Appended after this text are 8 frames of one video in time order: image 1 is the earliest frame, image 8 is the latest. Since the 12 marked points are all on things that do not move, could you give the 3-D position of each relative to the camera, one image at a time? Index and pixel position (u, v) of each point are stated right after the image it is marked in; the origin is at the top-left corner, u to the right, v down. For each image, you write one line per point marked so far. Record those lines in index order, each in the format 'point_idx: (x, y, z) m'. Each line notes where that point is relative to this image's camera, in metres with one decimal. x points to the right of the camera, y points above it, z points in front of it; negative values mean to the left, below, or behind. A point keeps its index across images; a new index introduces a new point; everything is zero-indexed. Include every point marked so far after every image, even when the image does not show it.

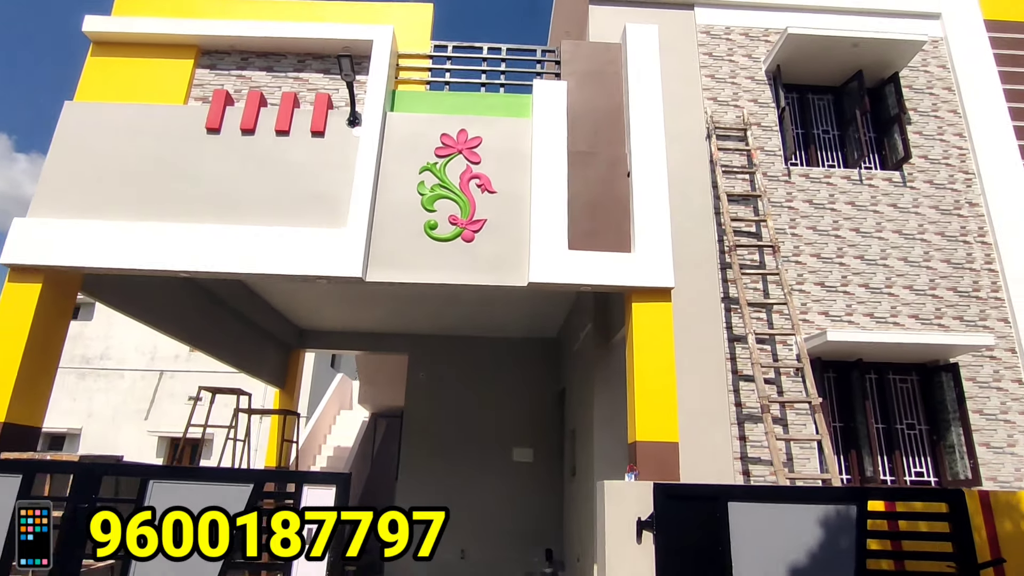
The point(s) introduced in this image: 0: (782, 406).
0: (+3.1, -1.3, +7.2) m
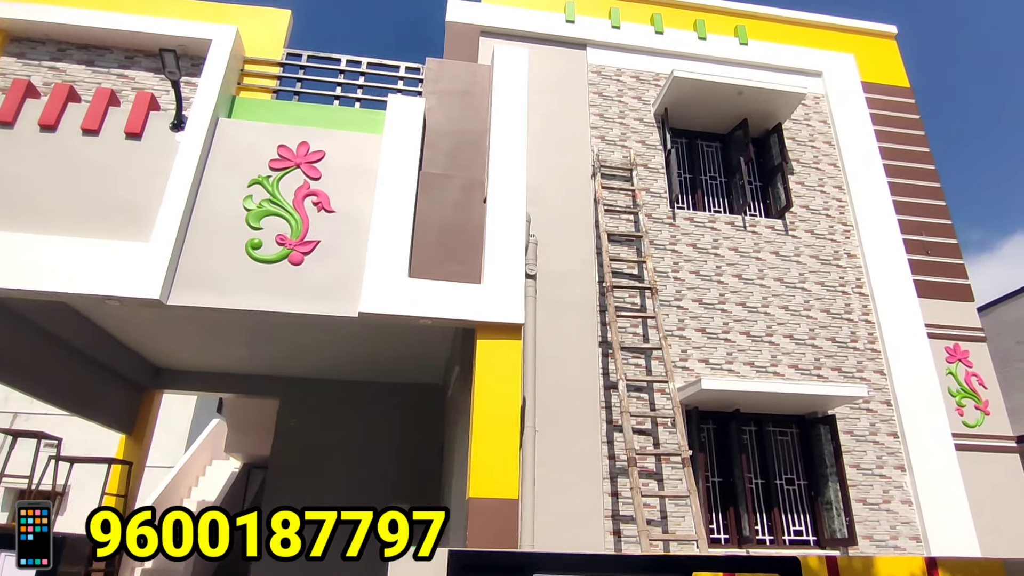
0: (+1.5, -1.8, +6.7) m
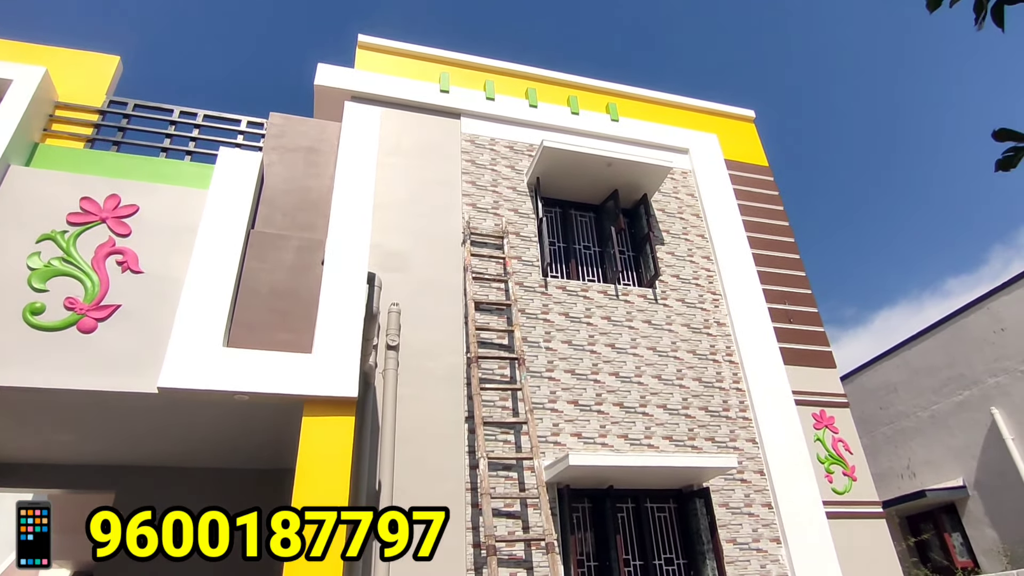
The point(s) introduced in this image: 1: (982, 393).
0: (+0.1, -2.5, +6.2) m
1: (+7.5, -1.7, +10.3) m
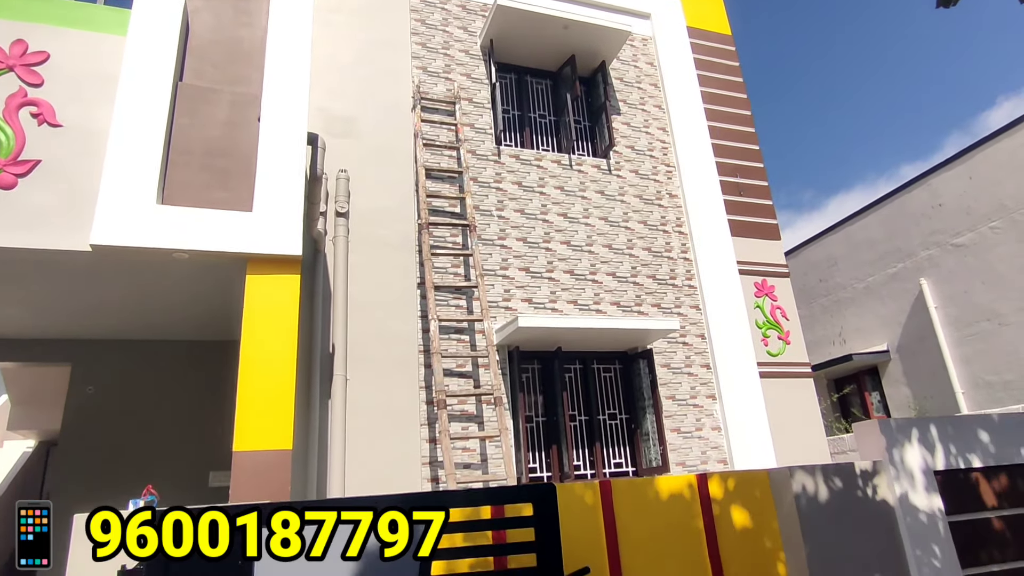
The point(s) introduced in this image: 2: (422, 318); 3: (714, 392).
0: (-0.3, -1.1, +6.5) m
1: (+6.8, +0.4, +10.8) m
2: (-0.9, -0.3, +6.7) m
3: (+2.5, -1.3, +7.8) m
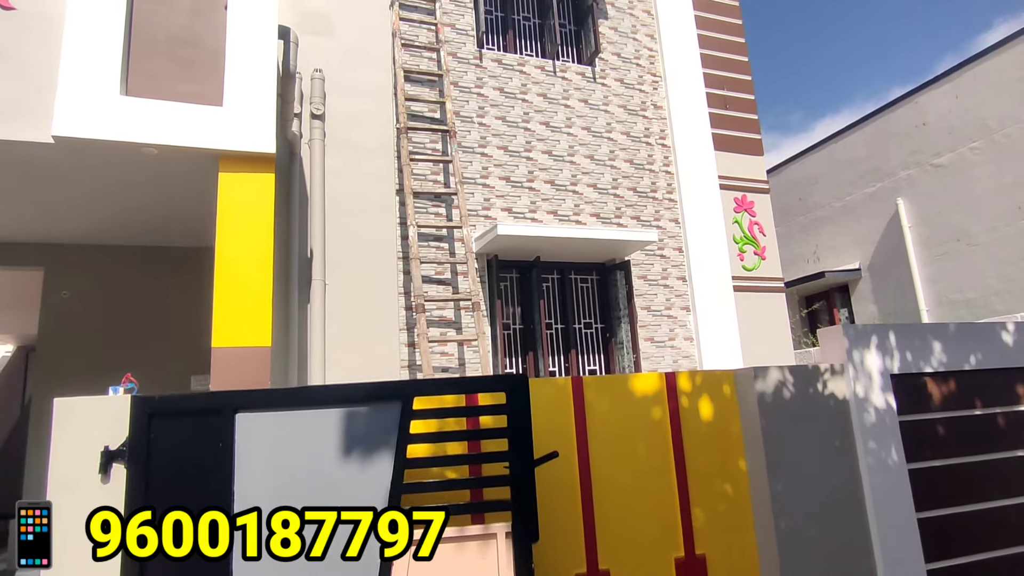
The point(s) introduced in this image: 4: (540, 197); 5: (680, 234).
0: (-0.6, -0.2, +6.6) m
1: (+6.5, +1.8, +10.9) m
2: (-1.2, +0.7, +6.6) m
3: (+2.2, -0.2, +8.0) m
4: (+0.3, +1.1, +7.5) m
5: (+2.2, +0.7, +8.2) m
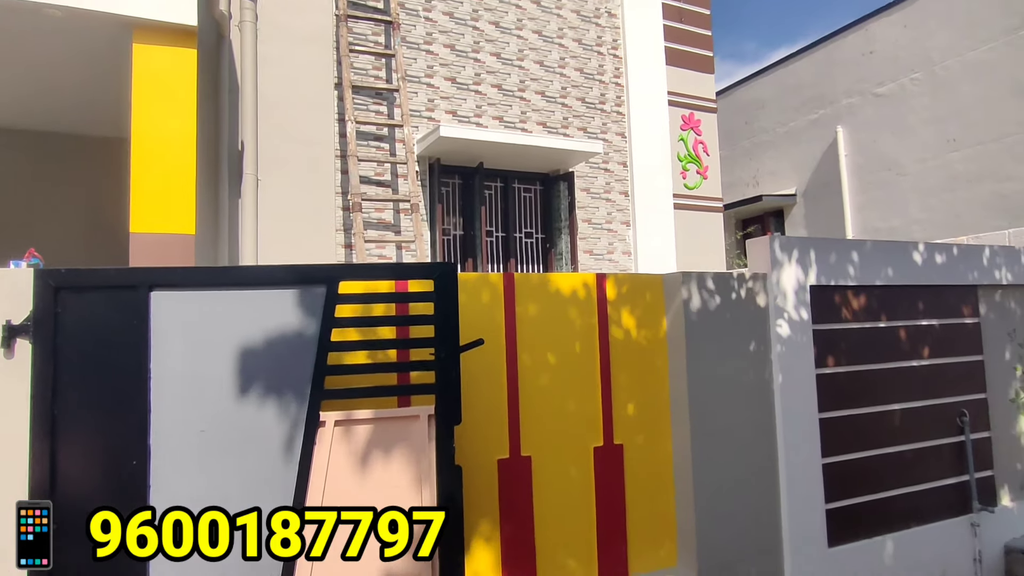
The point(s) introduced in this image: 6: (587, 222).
0: (-1.2, +0.8, +6.4) m
1: (+5.6, +3.0, +11.1) m
2: (-1.7, +1.7, +6.3) m
3: (+1.5, +0.9, +8.1) m
4: (-0.3, +2.1, +7.3) m
5: (+1.5, +1.8, +8.2) m
6: (+0.9, +0.8, +7.7) m
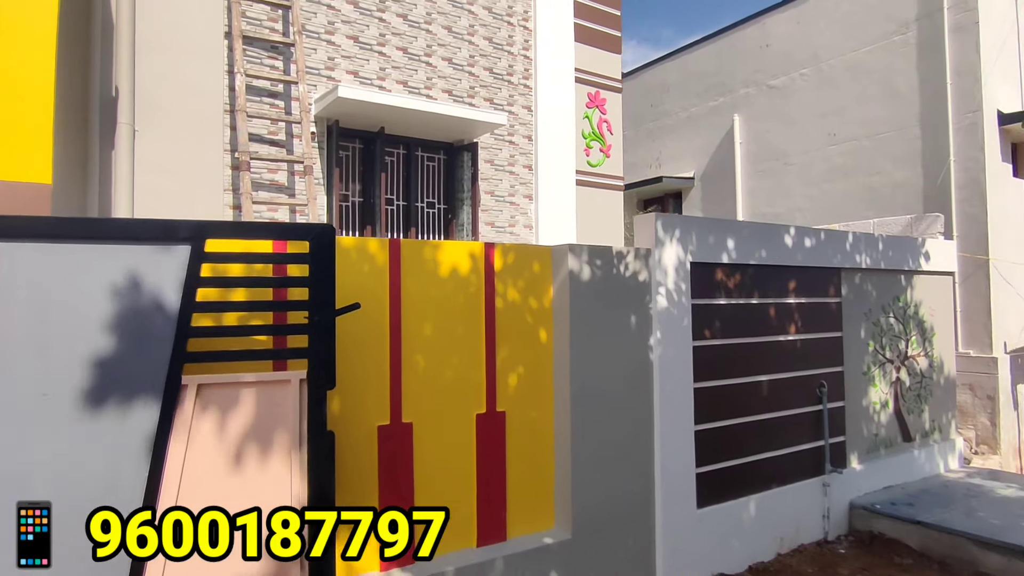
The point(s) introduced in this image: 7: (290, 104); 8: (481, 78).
0: (-2.1, +1.1, +6.2) m
1: (+4.0, +3.4, +11.6) m
2: (-2.6, +2.0, +6.0) m
3: (+0.2, +1.2, +8.2) m
4: (-1.3, +2.5, +7.1) m
5: (+0.2, +2.1, +8.2) m
6: (-0.3, +1.1, +7.7) m
7: (-2.2, +1.8, +6.3) m
8: (-0.4, +2.6, +7.8) m
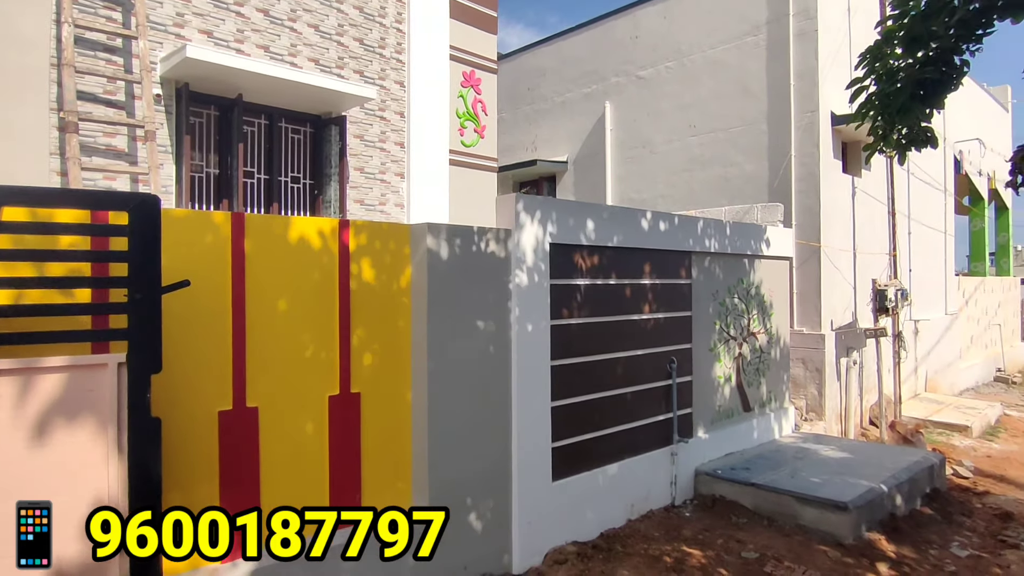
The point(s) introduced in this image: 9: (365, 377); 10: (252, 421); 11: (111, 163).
0: (-3.4, +1.3, +5.6) m
1: (+1.7, +3.7, +12.0) m
2: (-3.8, +2.2, +5.3) m
3: (-1.4, +1.5, +8.0) m
4: (-2.7, +2.7, +6.6) m
5: (-1.4, +2.4, +8.0) m
6: (-1.8, +1.4, +7.5) m
7: (-3.4, +2.0, +5.7) m
8: (-1.9, +2.8, +7.5) m
9: (-0.8, -0.5, +3.5) m
10: (-1.2, -0.6, +3.1) m
11: (-3.4, +1.1, +5.5) m
